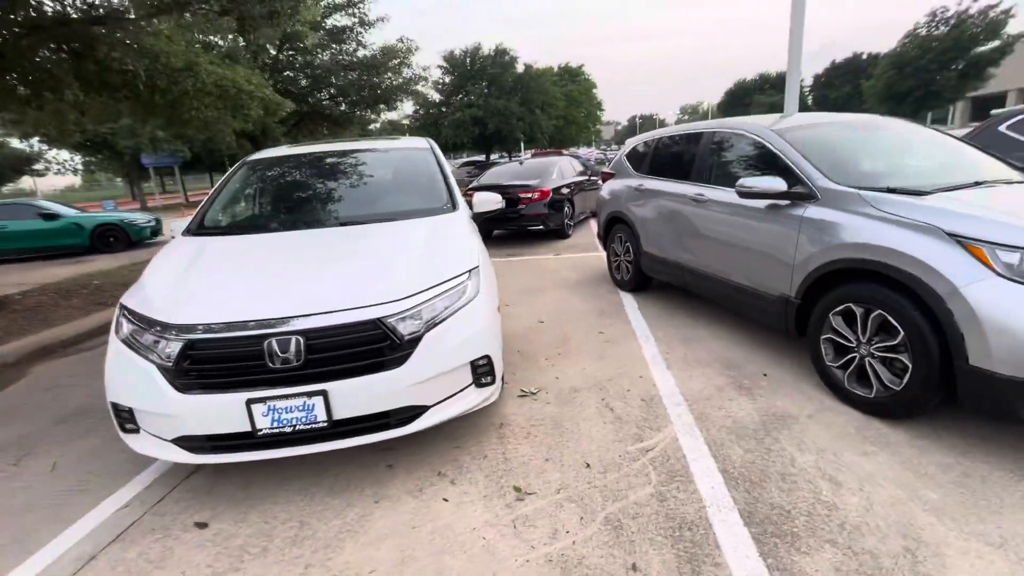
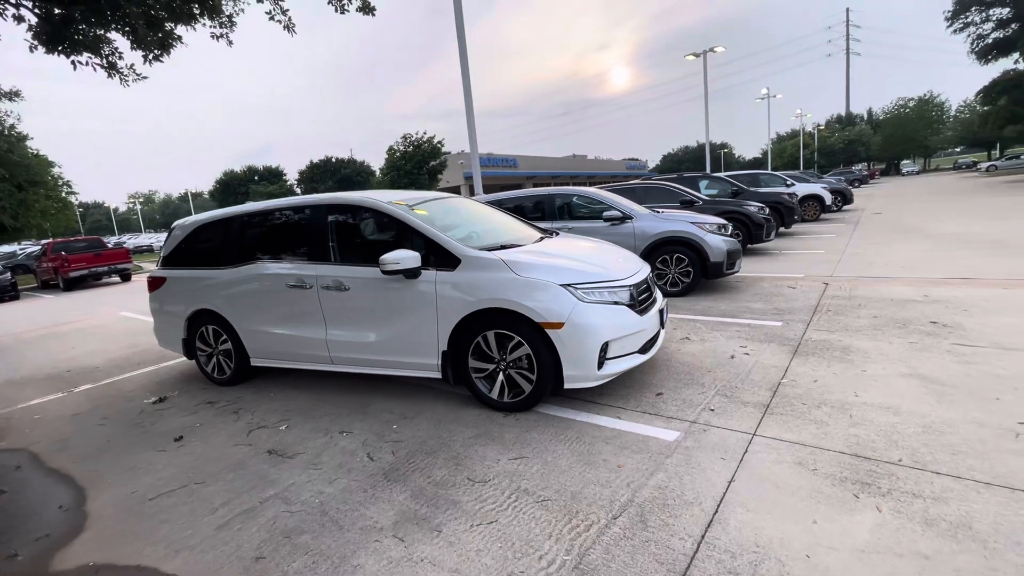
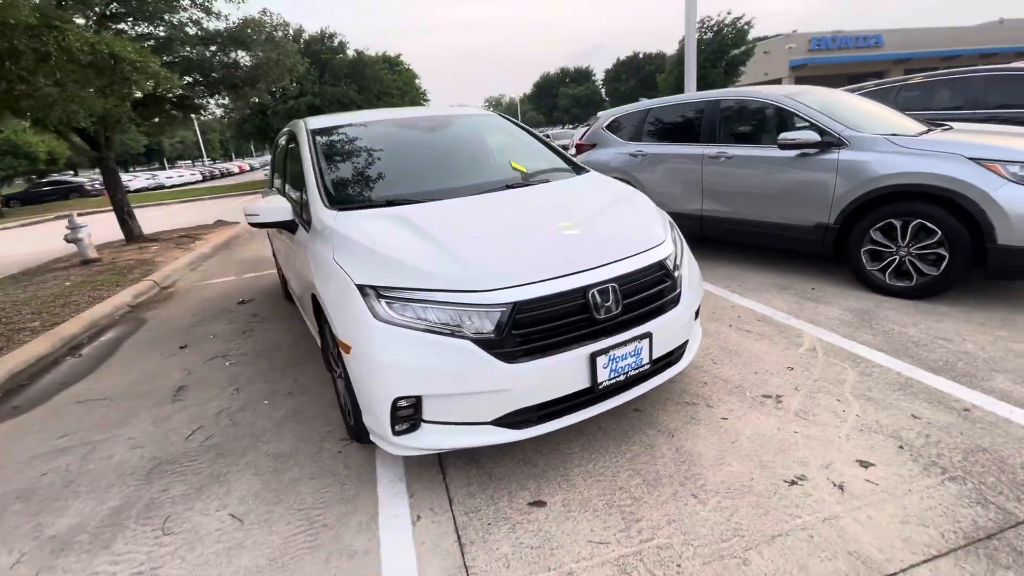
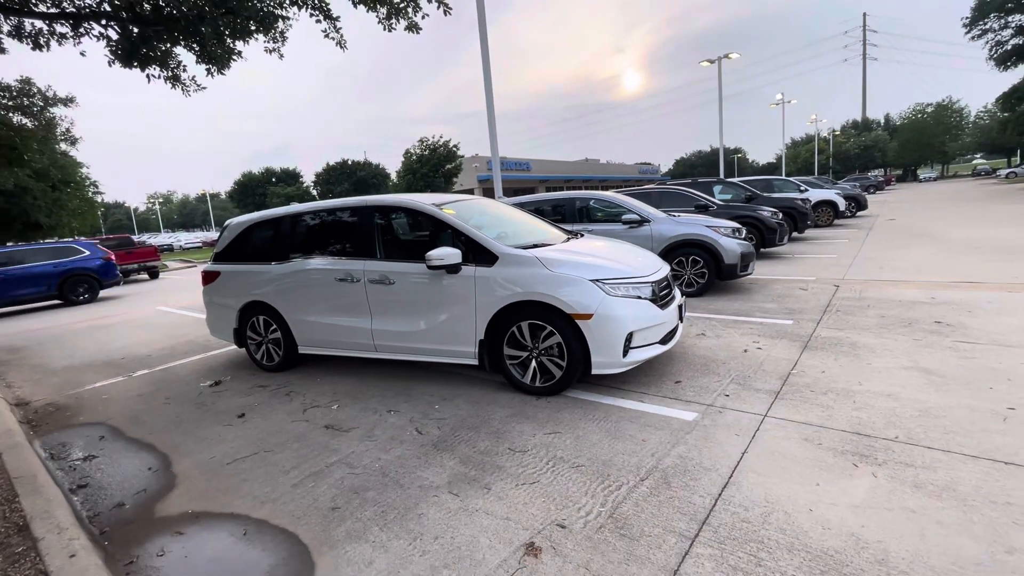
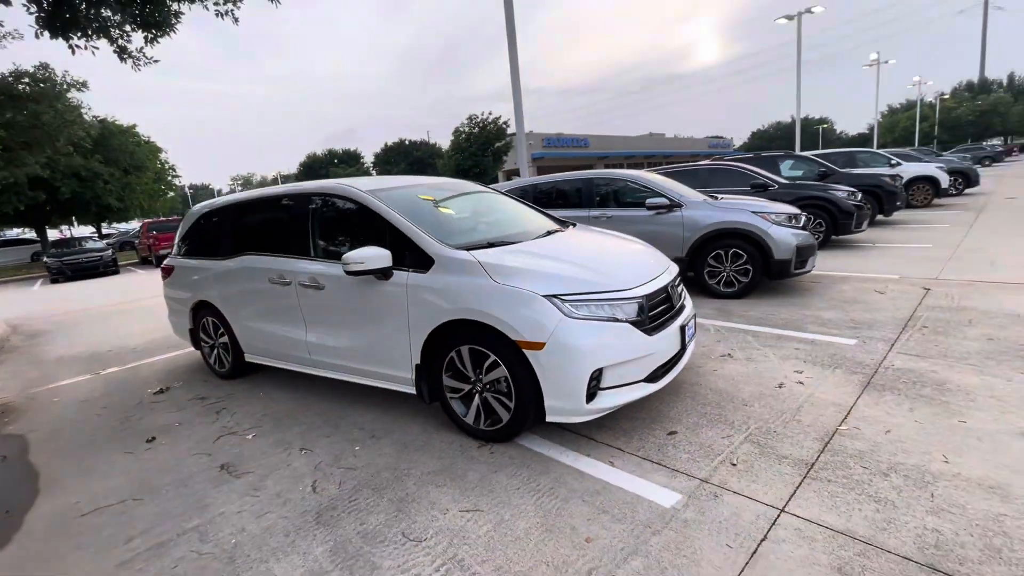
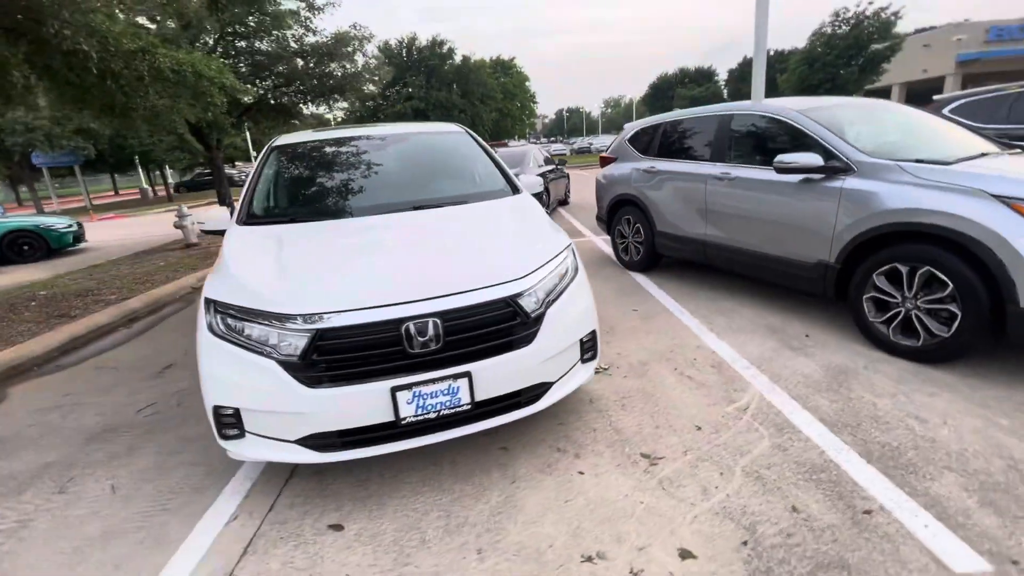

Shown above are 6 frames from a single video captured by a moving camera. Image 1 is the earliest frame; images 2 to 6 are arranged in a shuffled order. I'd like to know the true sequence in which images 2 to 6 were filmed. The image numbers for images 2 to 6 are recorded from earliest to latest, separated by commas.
6, 3, 5, 2, 4
